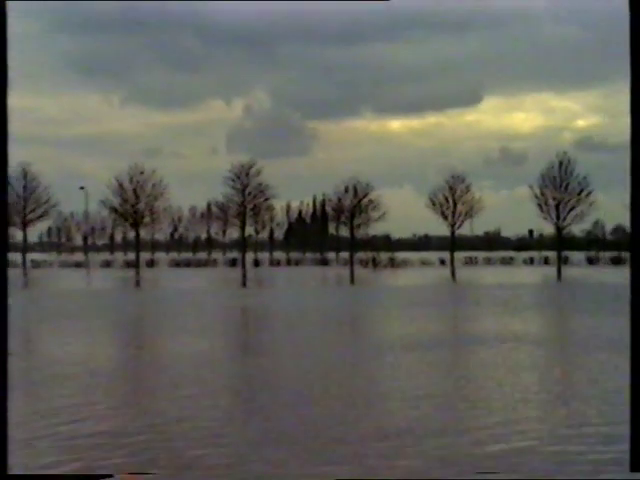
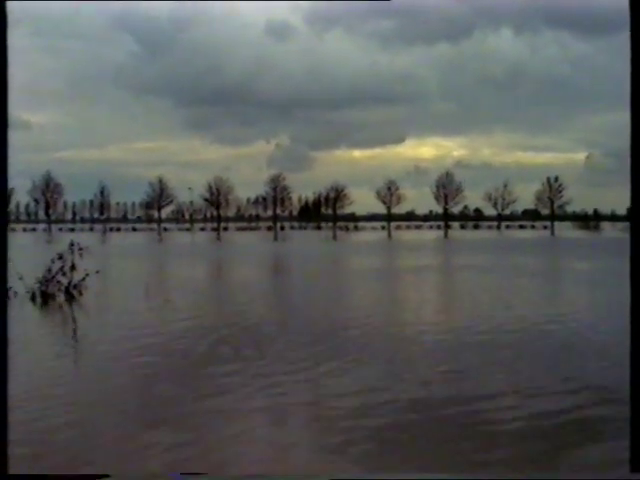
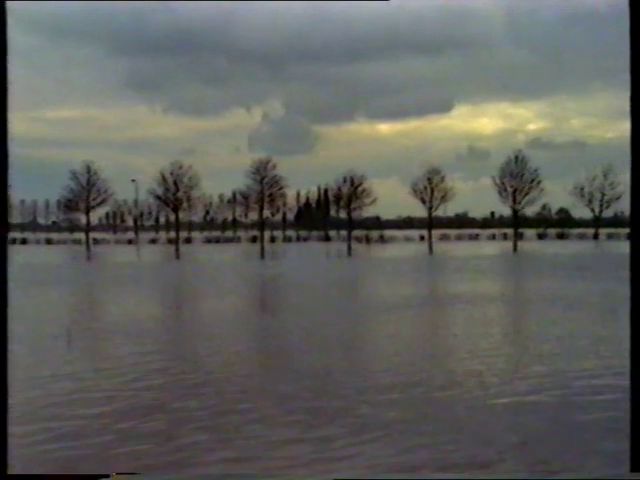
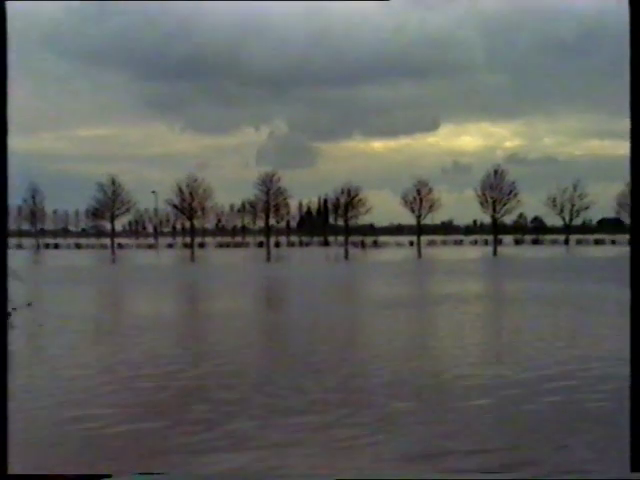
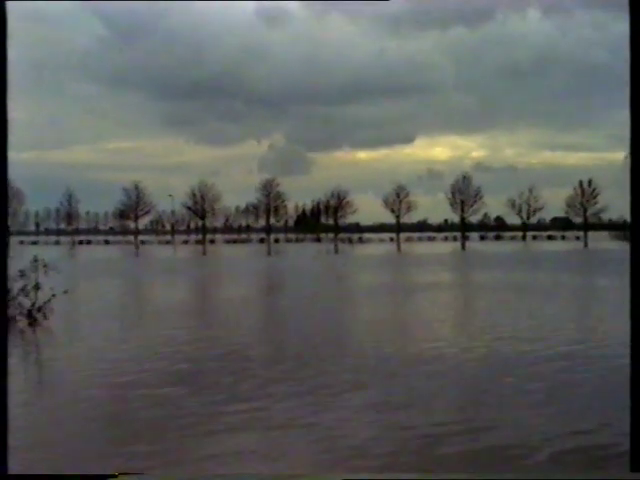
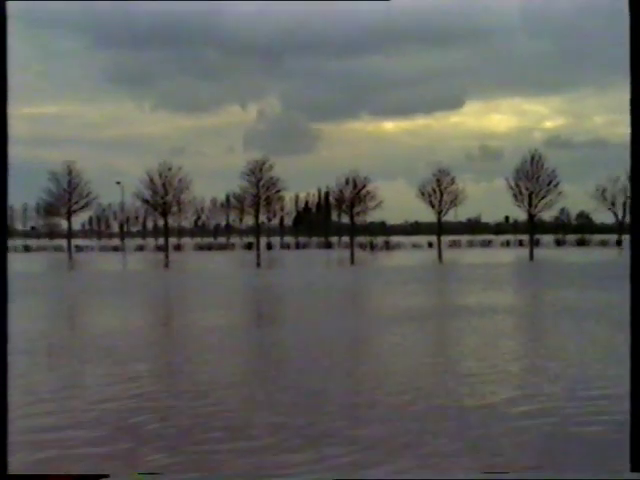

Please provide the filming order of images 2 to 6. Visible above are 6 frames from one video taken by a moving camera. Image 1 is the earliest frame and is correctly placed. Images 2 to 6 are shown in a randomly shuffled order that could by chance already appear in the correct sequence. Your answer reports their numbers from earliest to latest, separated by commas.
6, 3, 4, 5, 2
